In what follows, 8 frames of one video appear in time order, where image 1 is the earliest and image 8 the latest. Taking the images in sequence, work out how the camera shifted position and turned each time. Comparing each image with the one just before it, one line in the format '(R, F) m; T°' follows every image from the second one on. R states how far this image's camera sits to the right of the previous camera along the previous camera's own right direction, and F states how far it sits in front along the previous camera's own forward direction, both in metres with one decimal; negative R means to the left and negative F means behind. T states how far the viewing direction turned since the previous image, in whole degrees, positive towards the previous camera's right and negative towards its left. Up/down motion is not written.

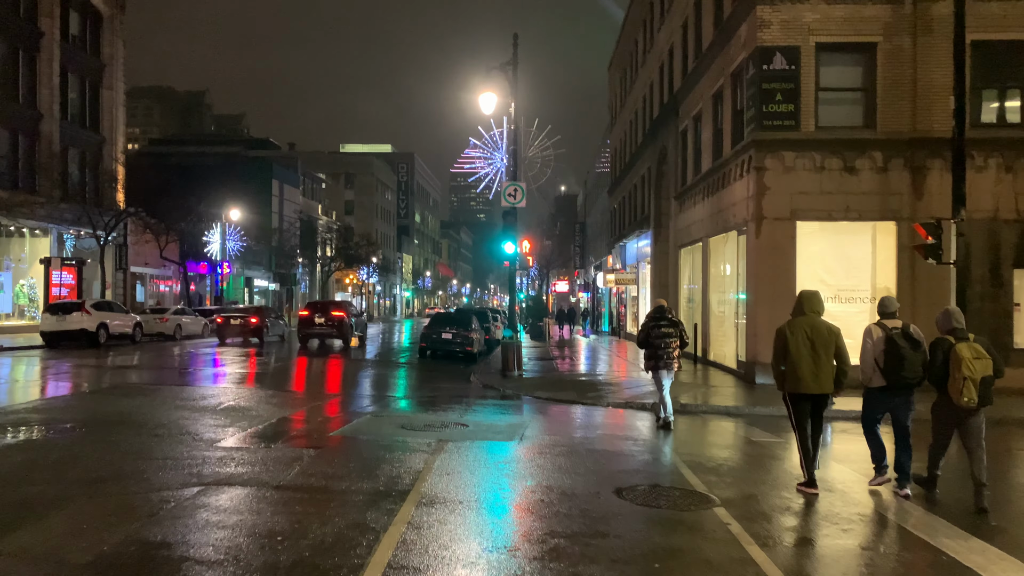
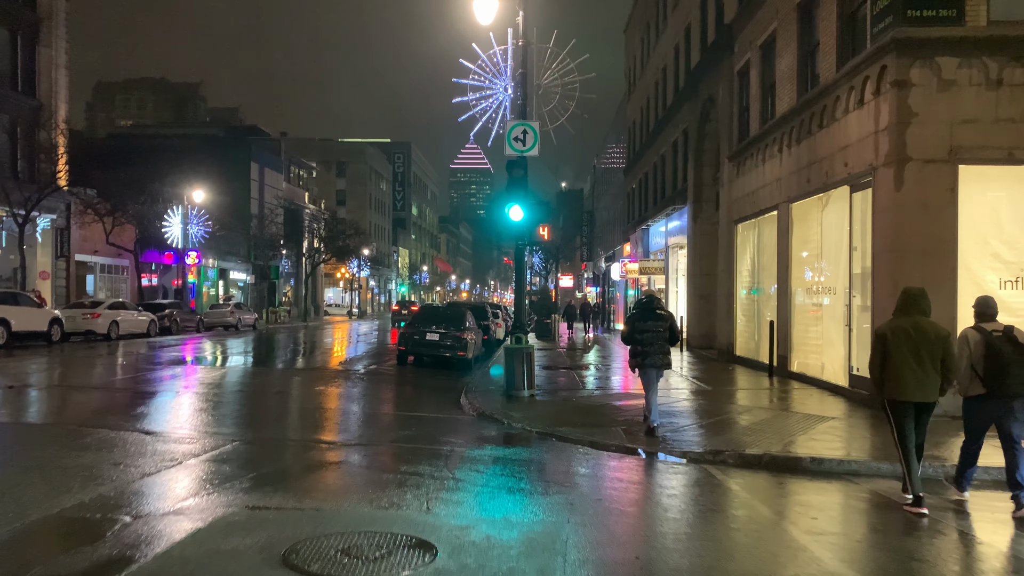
(-0.1, +5.5) m; 0°
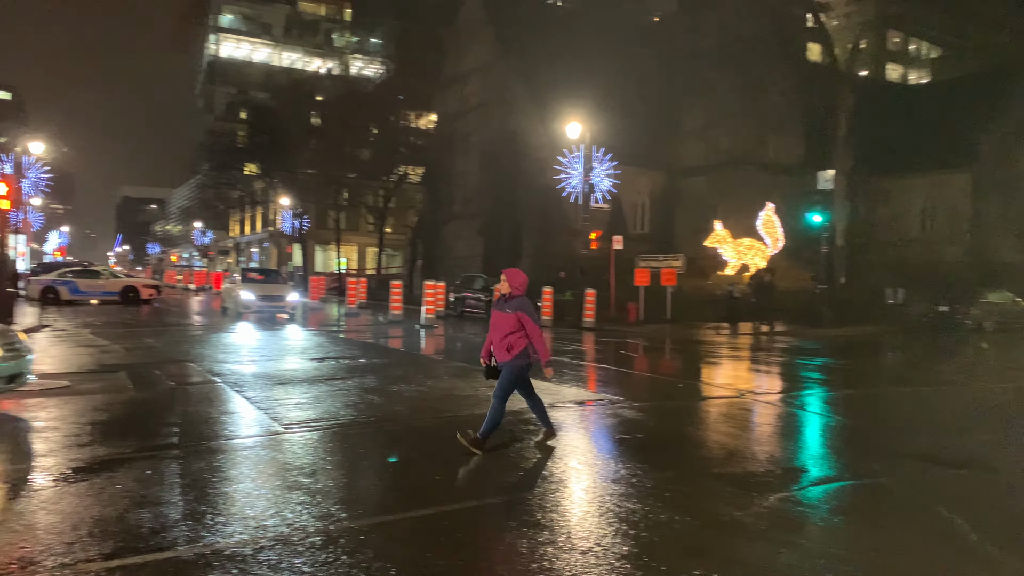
(-0.1, -0.9) m; -5°
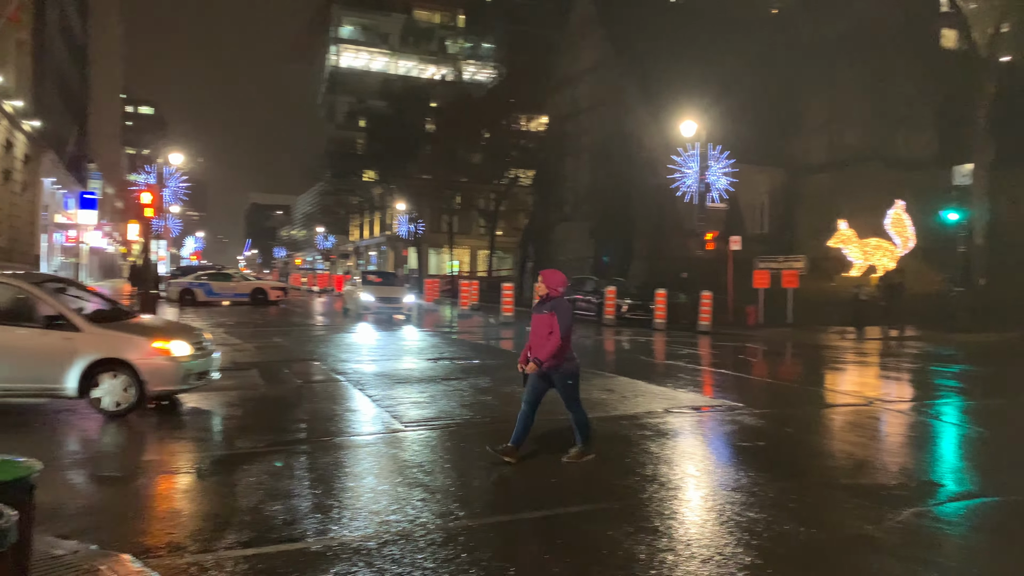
(-0.1, 0.0) m; -8°
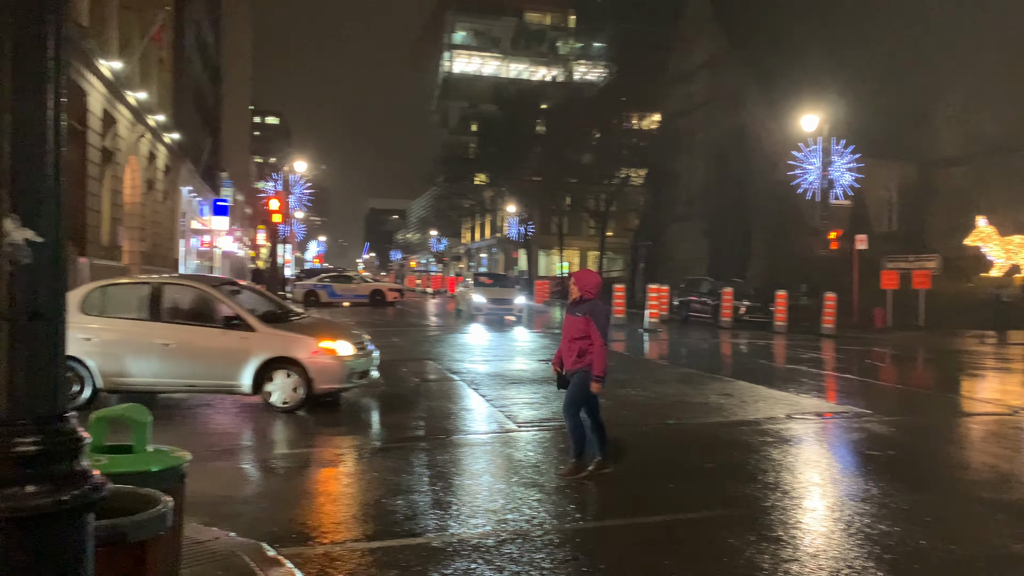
(-0.1, 0.0) m; -8°
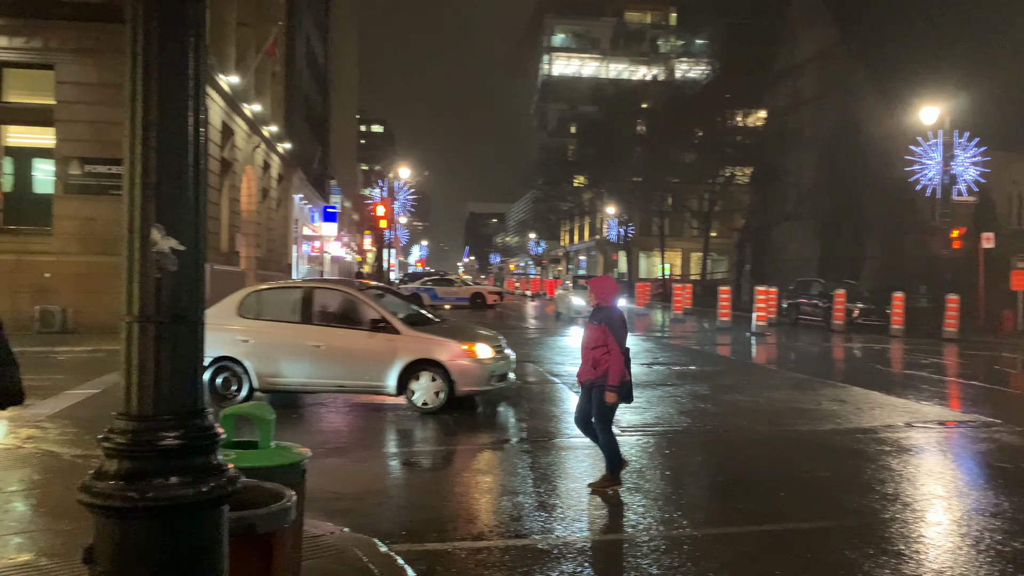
(0.0, 0.0) m; -7°
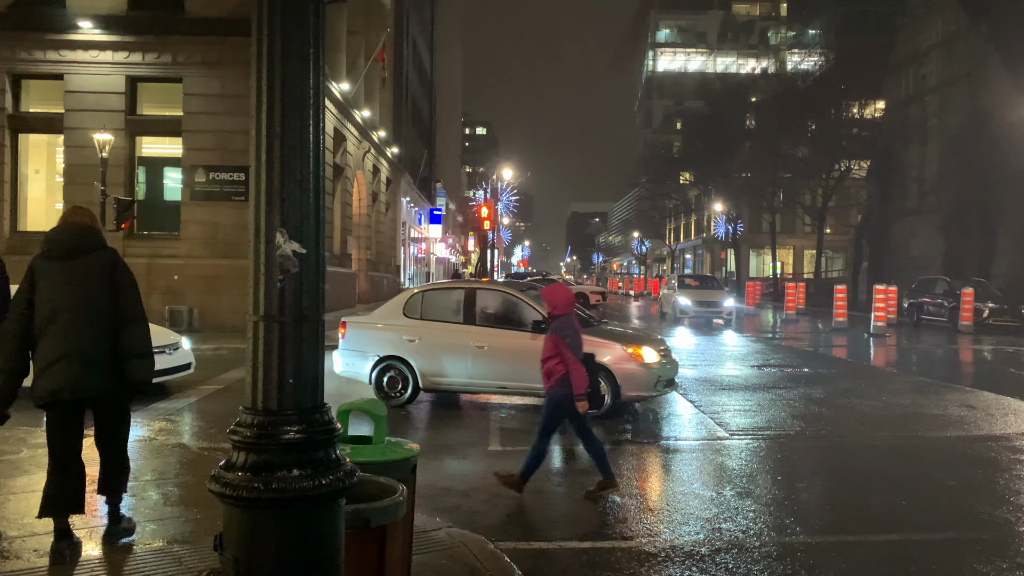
(0.0, 0.0) m; -7°
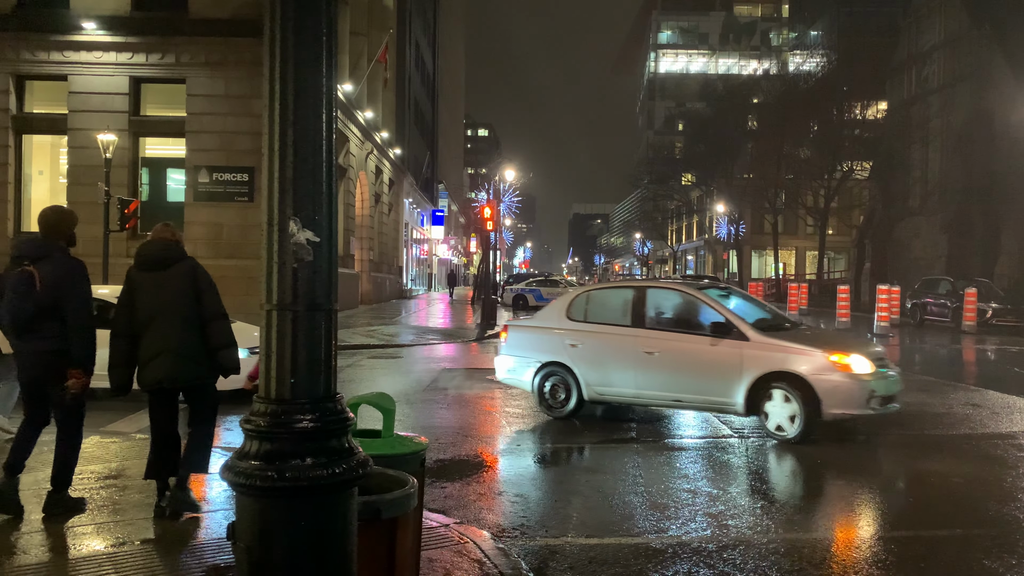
(0.0, 0.0) m; 0°
